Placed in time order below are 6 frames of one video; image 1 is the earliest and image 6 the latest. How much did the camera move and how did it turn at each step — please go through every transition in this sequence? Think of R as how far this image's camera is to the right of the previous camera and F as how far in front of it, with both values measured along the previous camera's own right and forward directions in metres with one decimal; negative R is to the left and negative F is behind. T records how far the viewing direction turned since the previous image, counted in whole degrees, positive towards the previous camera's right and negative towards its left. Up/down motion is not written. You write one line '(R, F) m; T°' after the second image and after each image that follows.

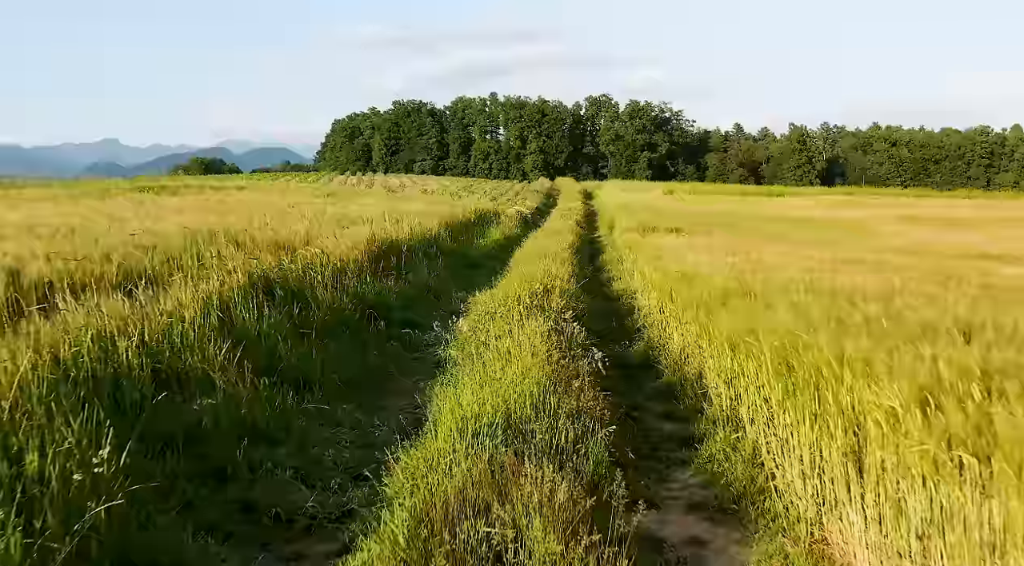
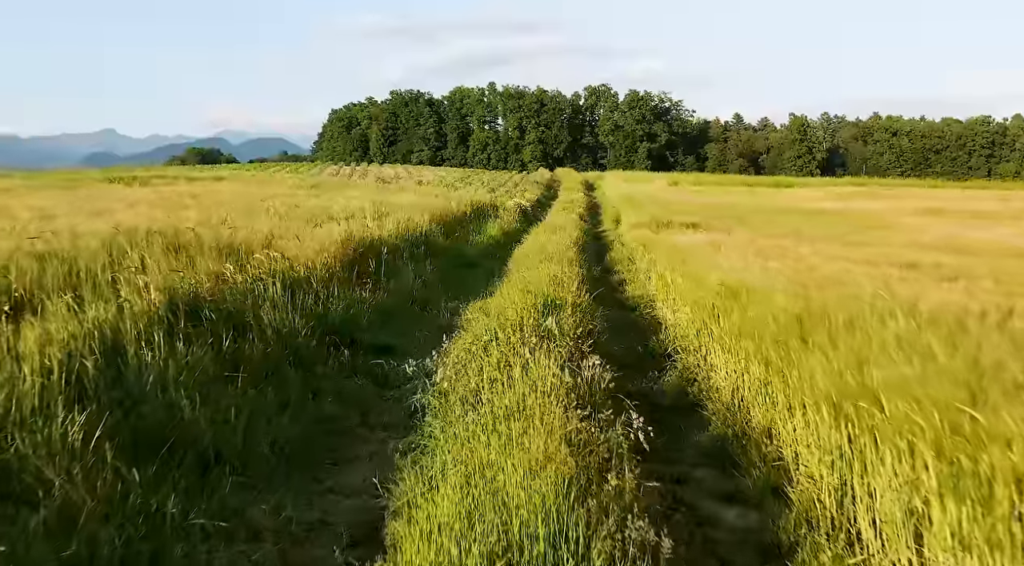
(0.0, +1.5) m; 0°
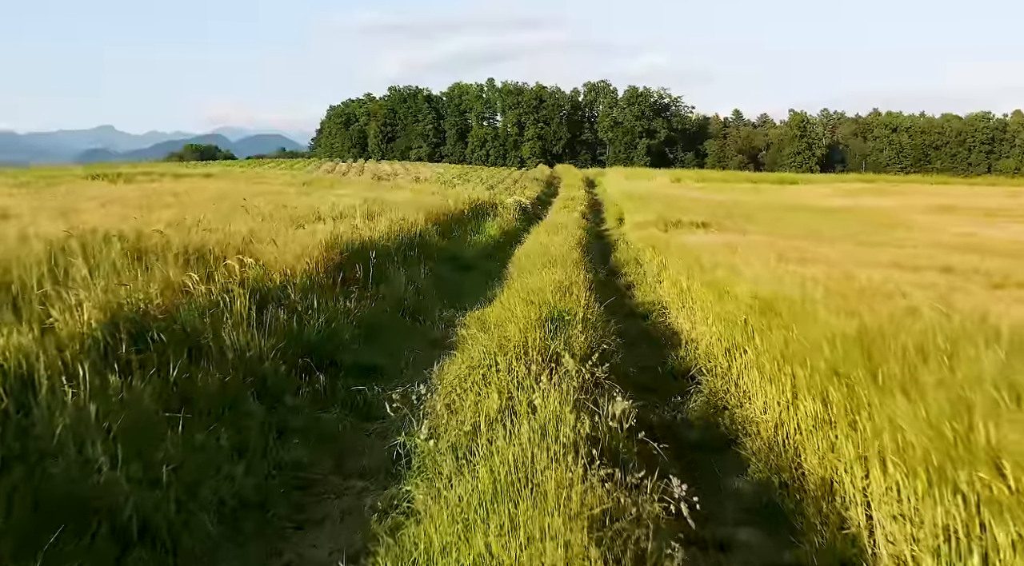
(0.0, +0.8) m; 0°
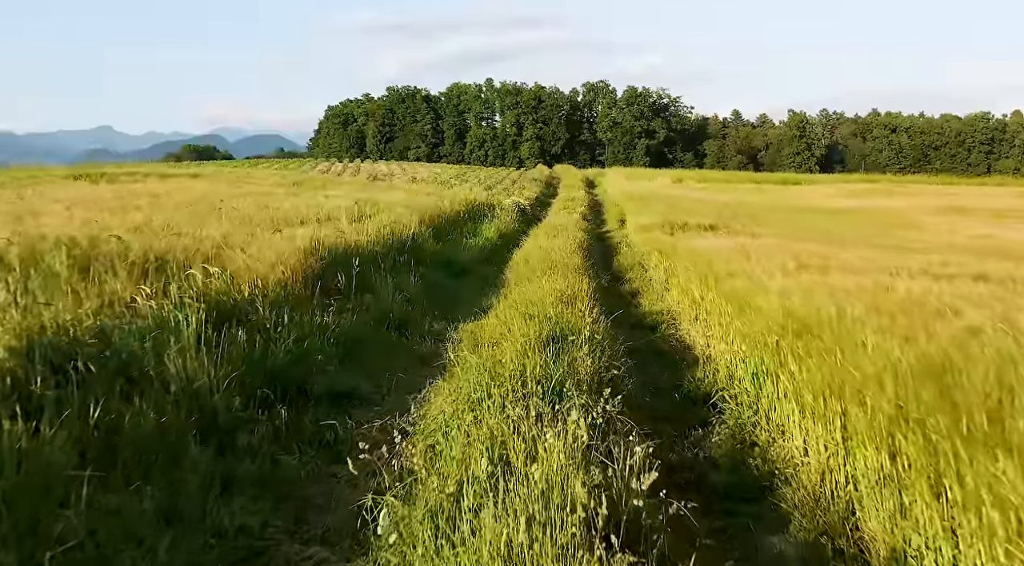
(0.0, +0.7) m; 0°
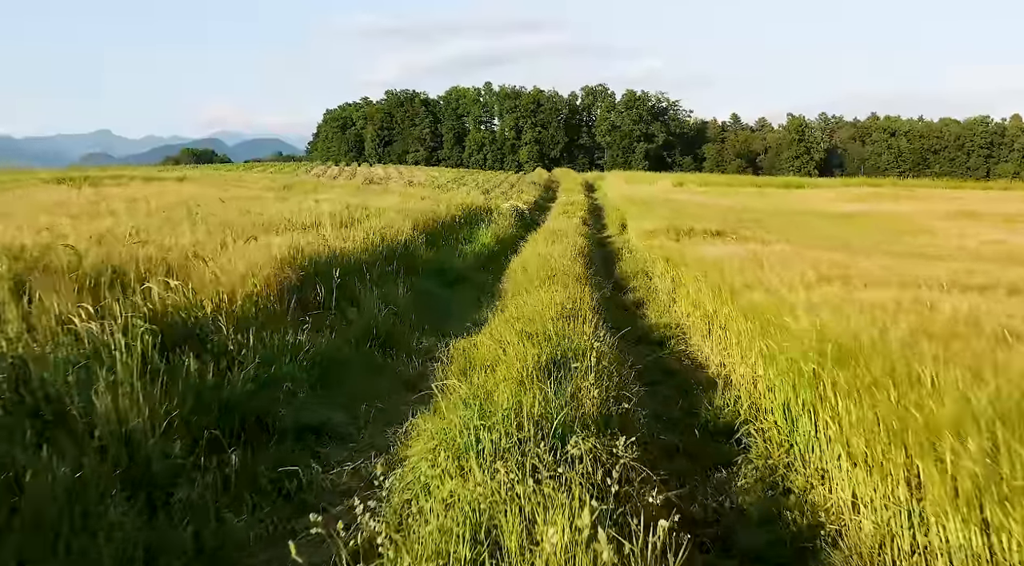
(0.0, +0.6) m; 0°
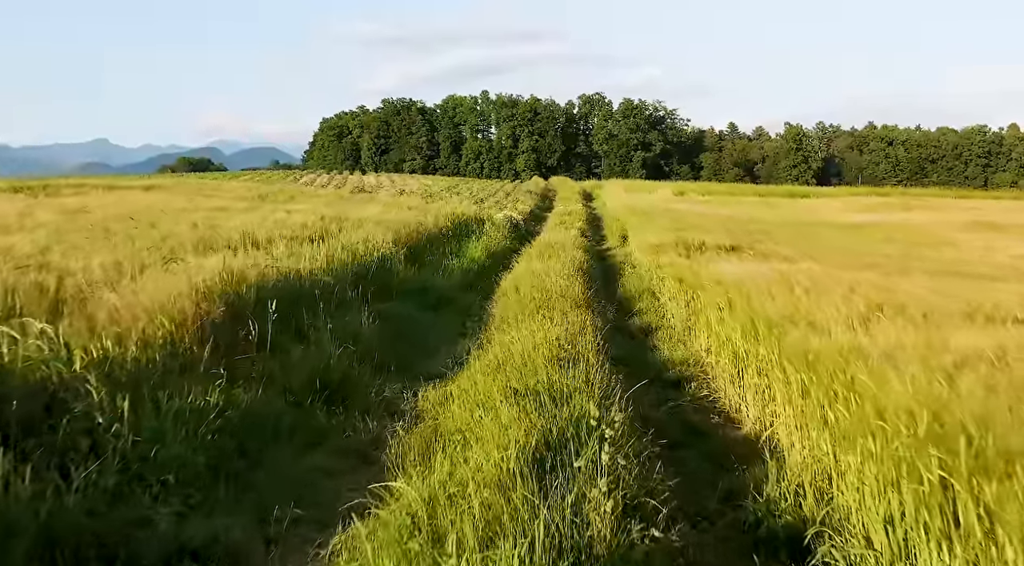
(+0.1, +1.3) m; 0°
